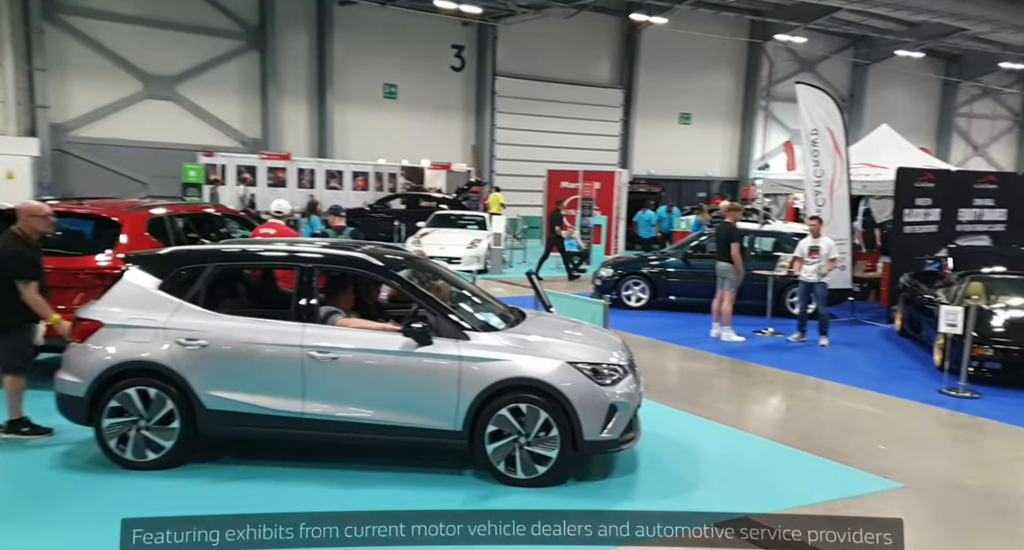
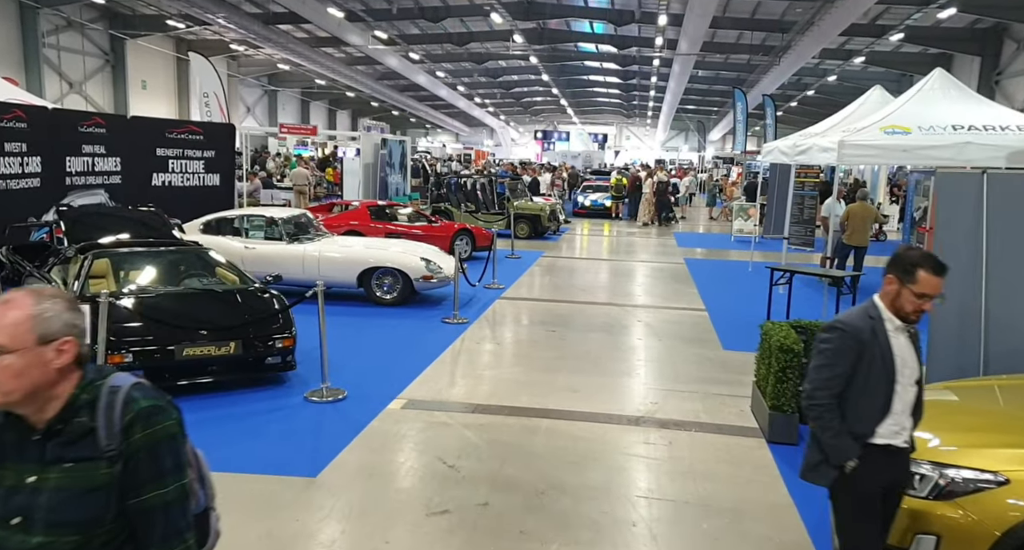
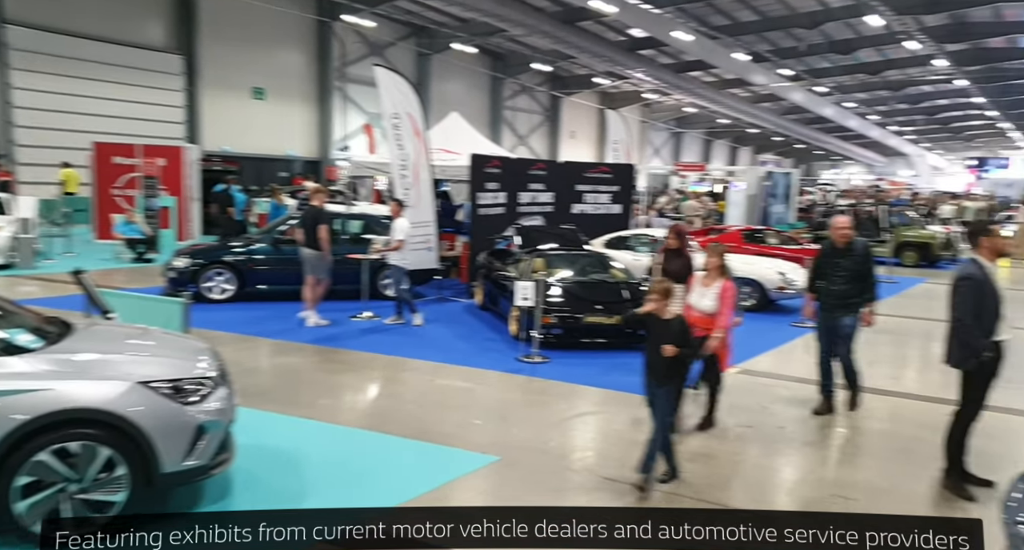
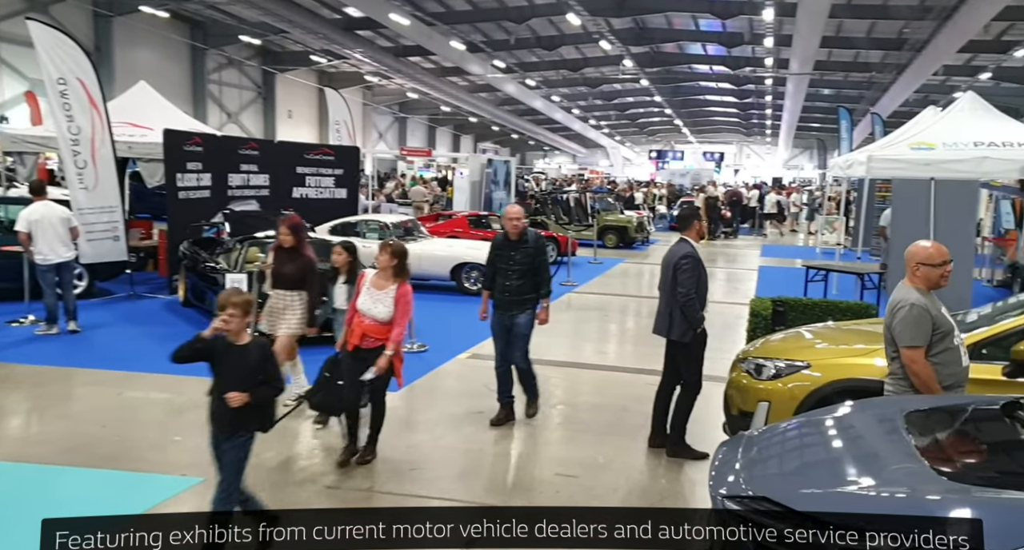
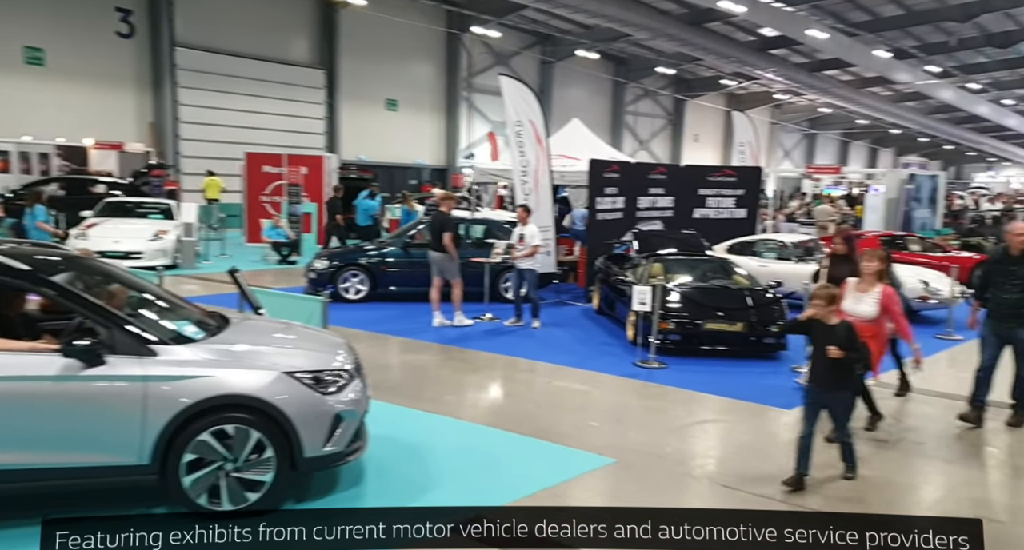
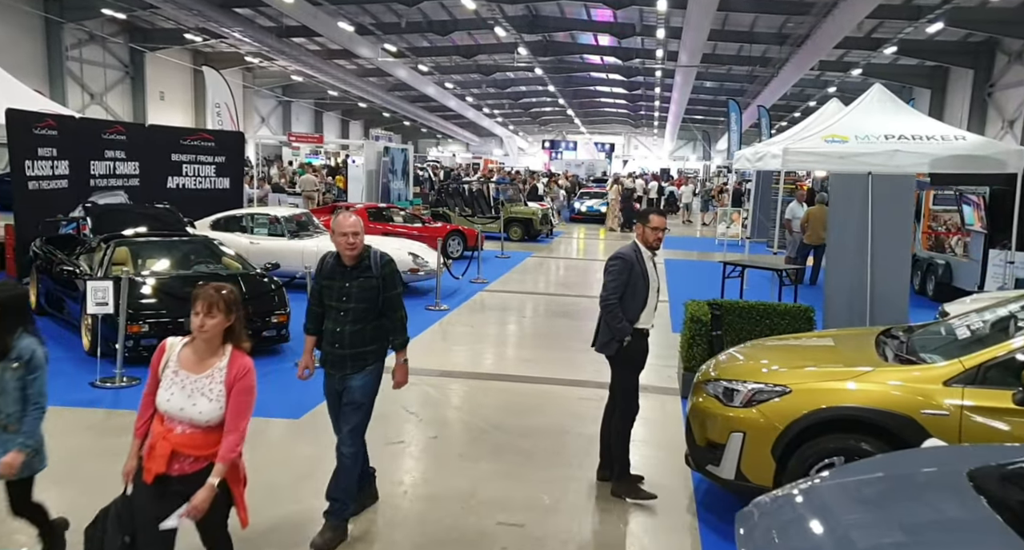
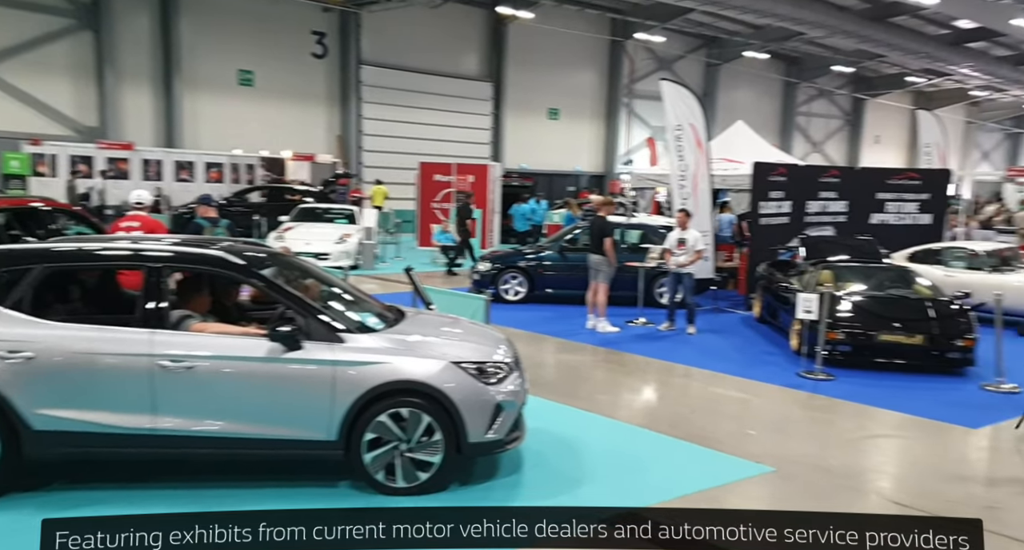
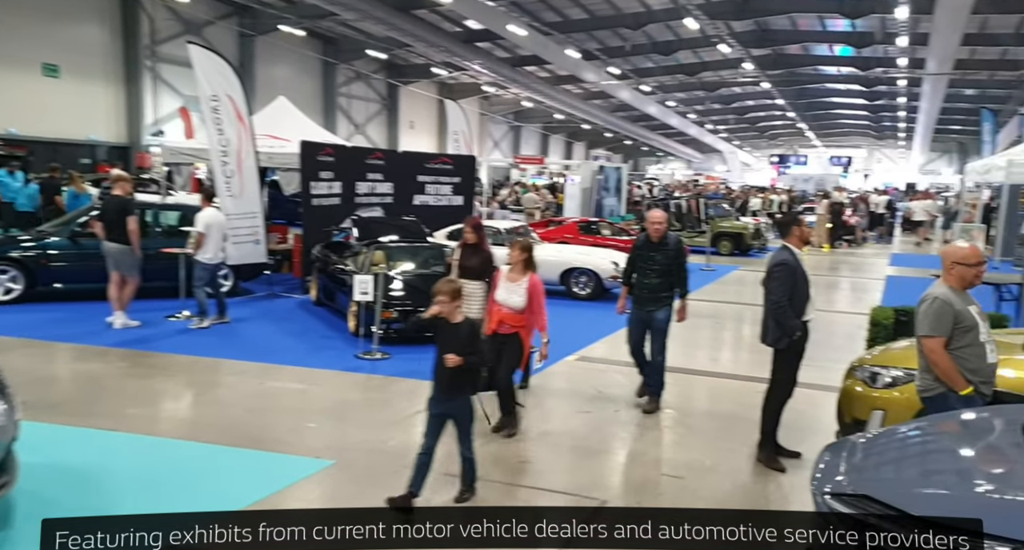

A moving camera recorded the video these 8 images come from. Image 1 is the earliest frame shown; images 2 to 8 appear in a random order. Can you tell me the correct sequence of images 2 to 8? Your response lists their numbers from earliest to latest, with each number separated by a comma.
7, 5, 3, 8, 4, 6, 2
